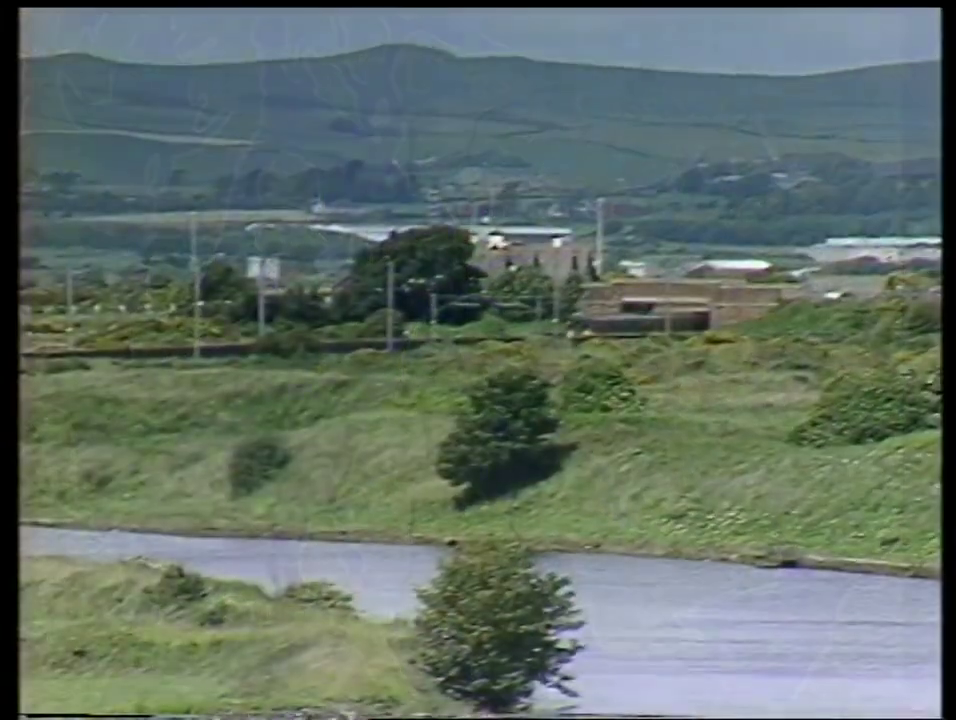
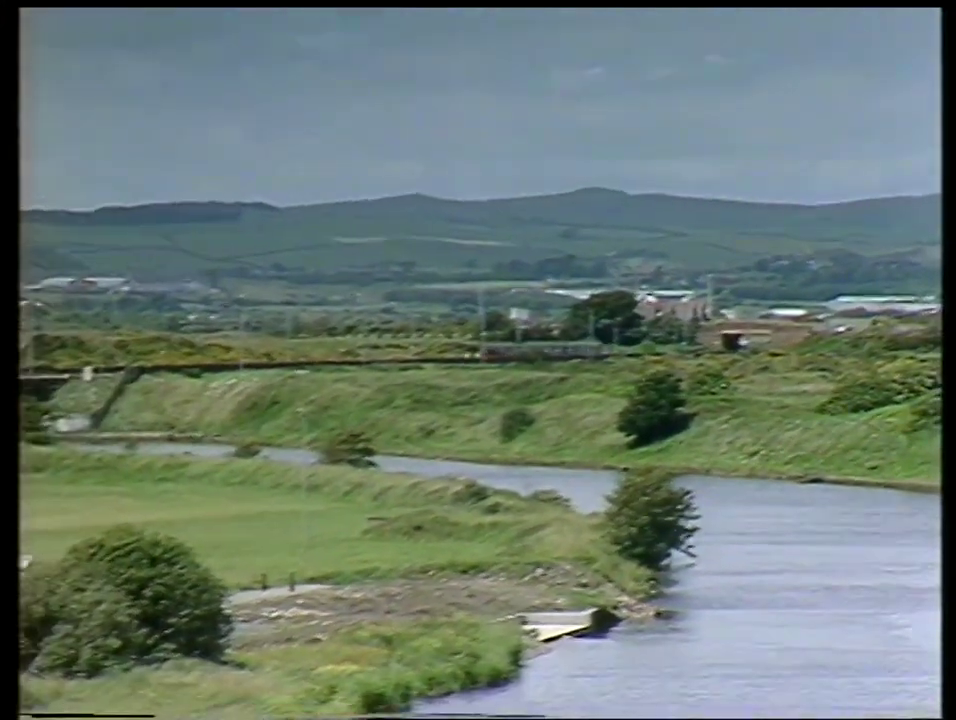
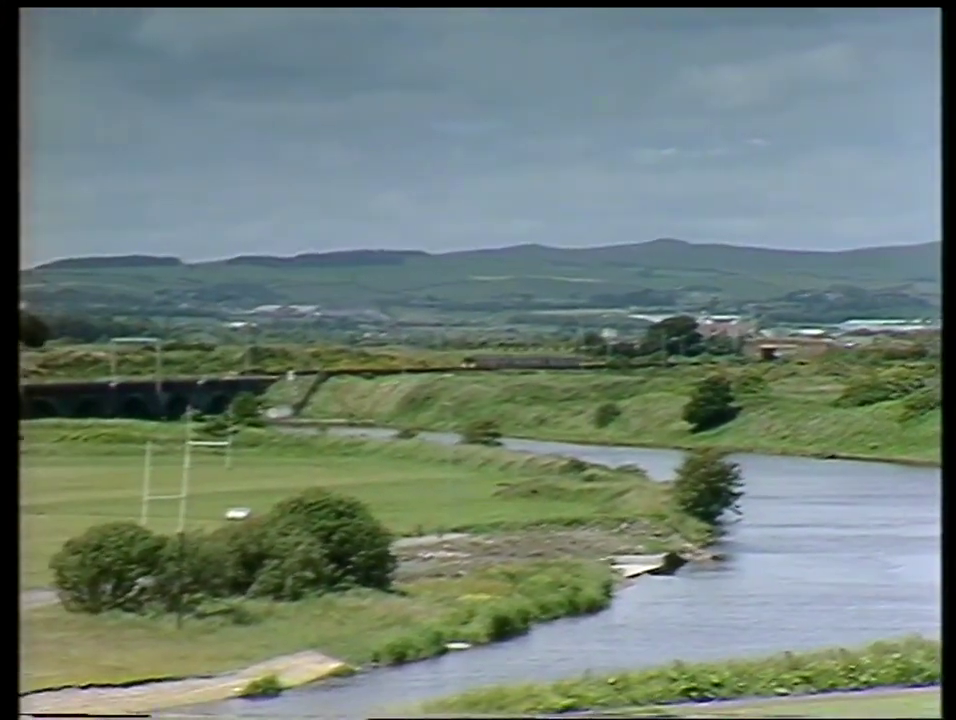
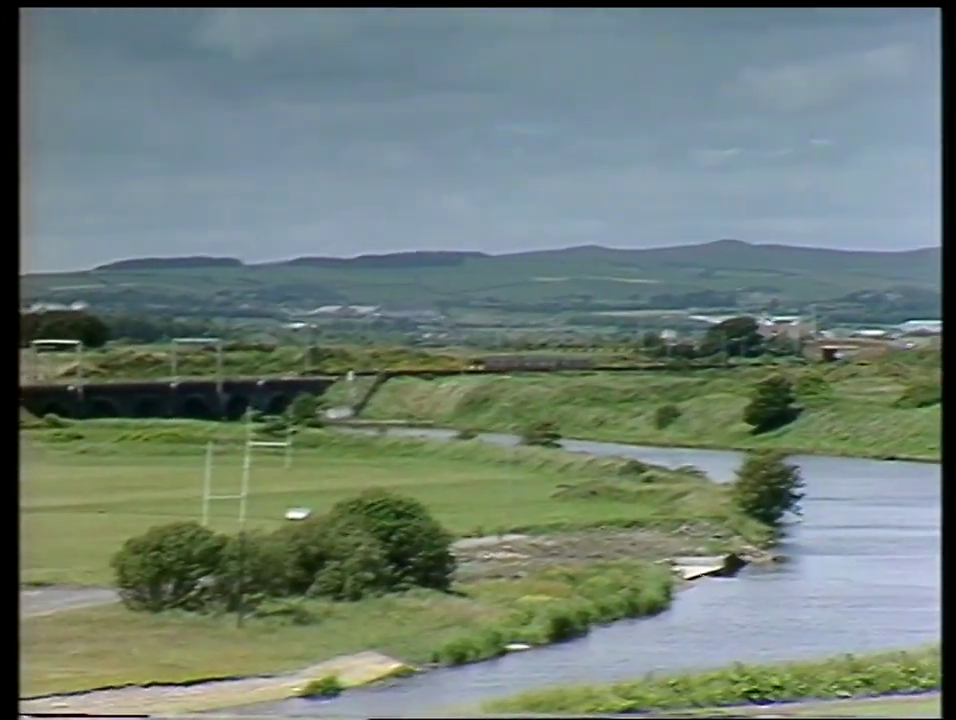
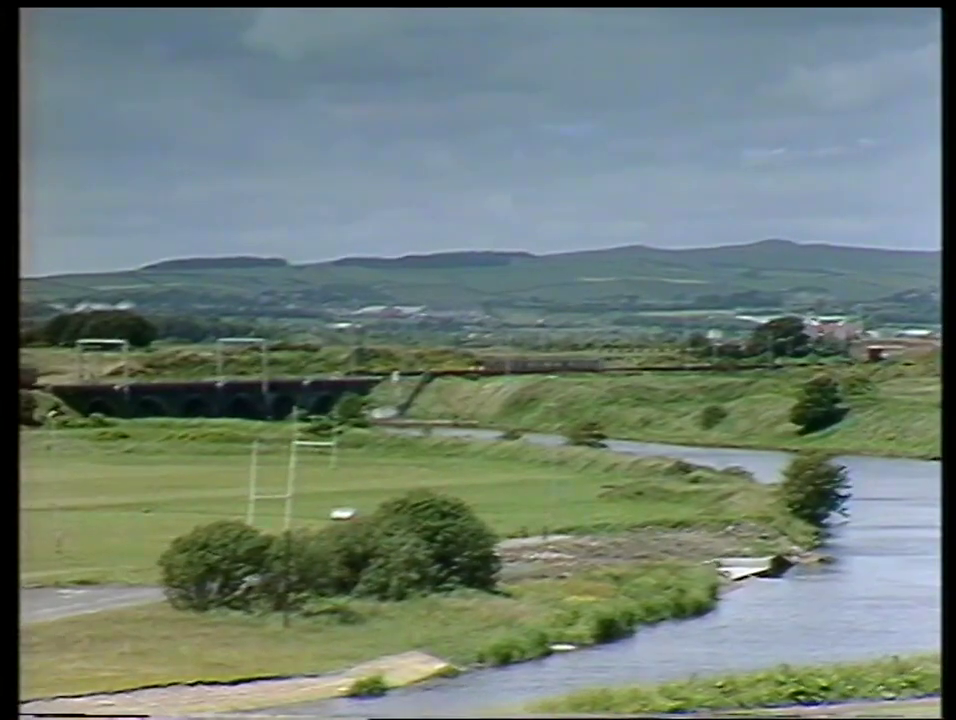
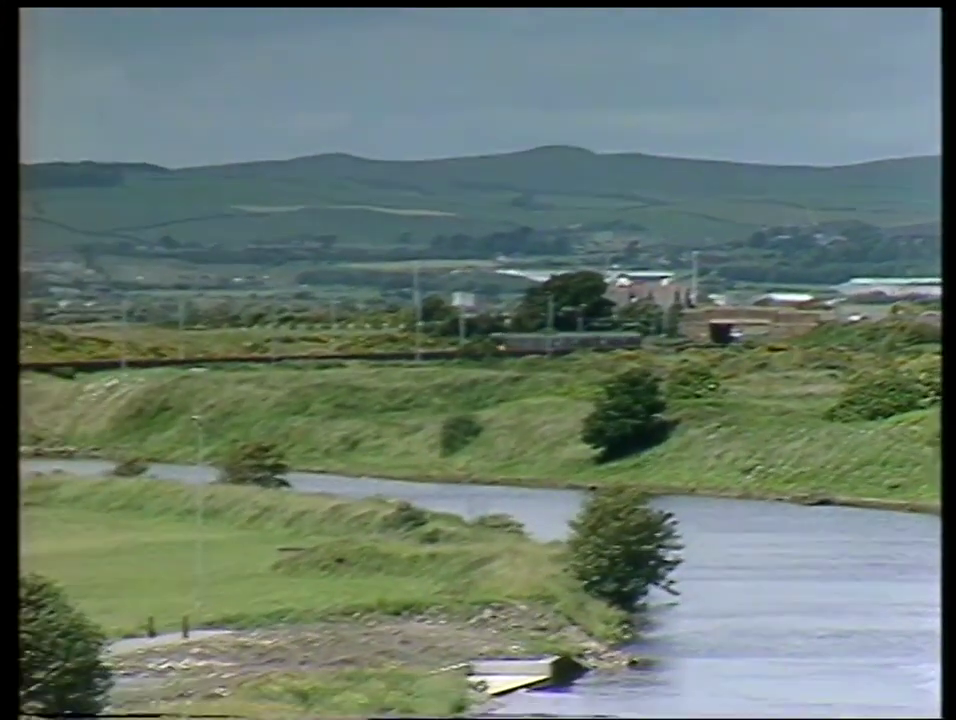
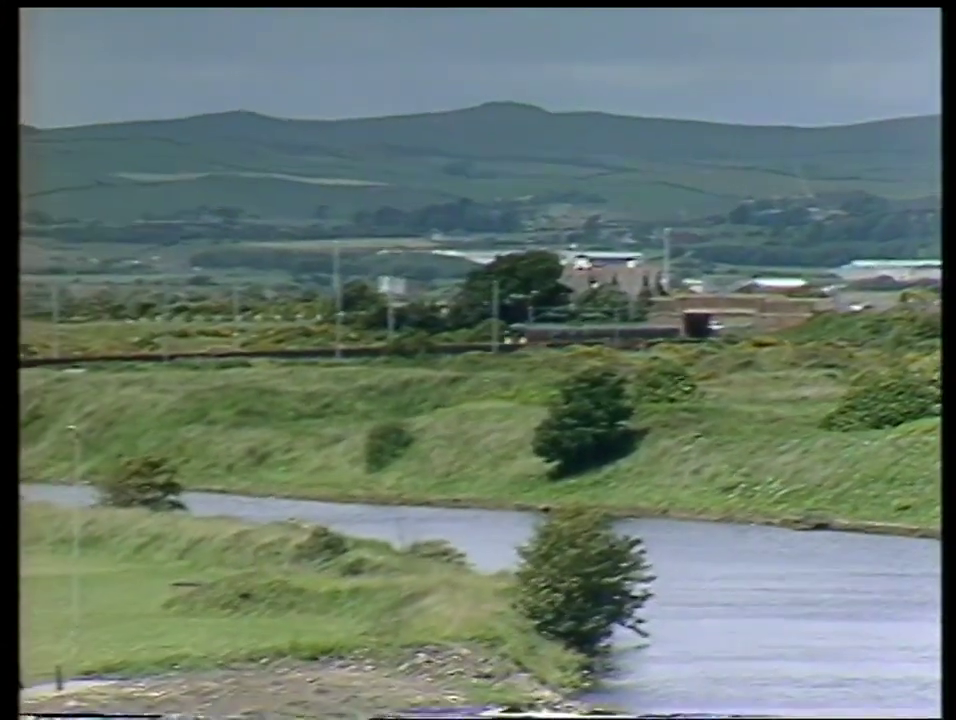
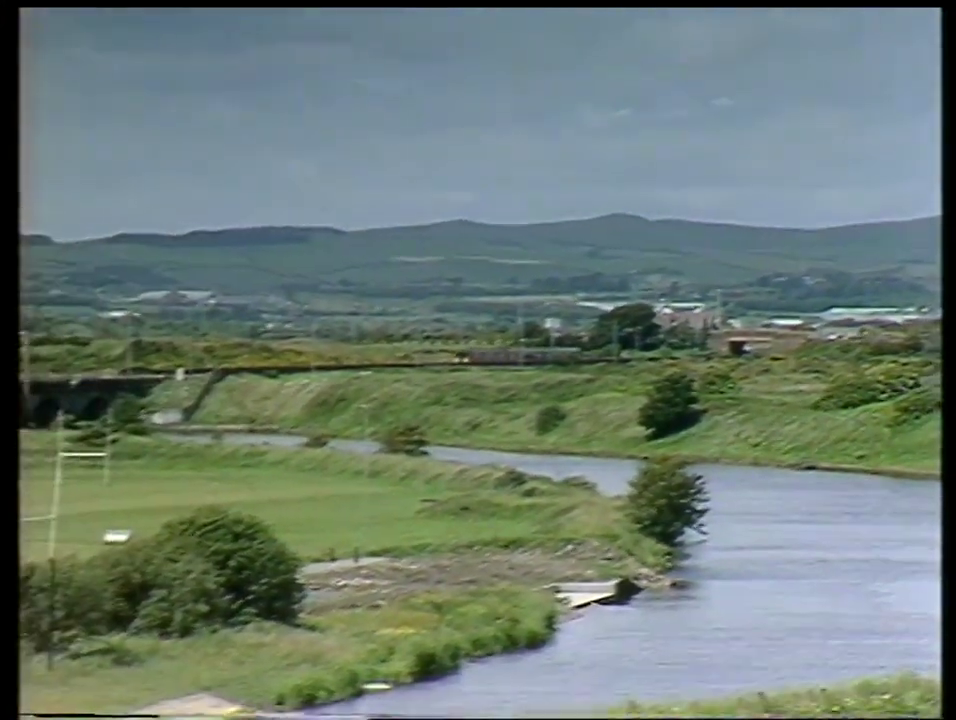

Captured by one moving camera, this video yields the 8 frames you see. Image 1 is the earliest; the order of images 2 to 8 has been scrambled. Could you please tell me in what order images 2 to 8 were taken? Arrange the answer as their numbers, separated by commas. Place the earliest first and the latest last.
7, 6, 2, 8, 3, 4, 5
